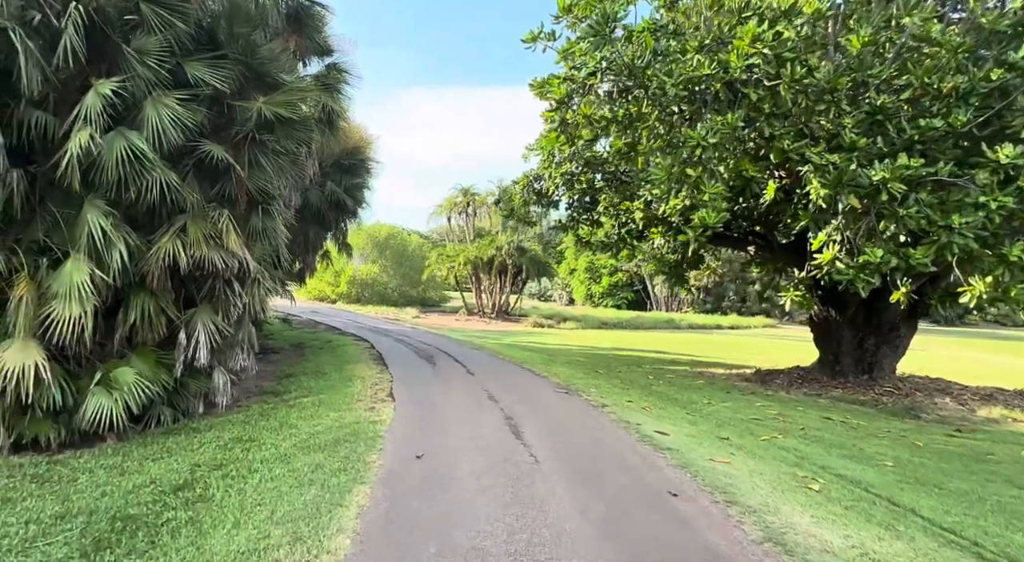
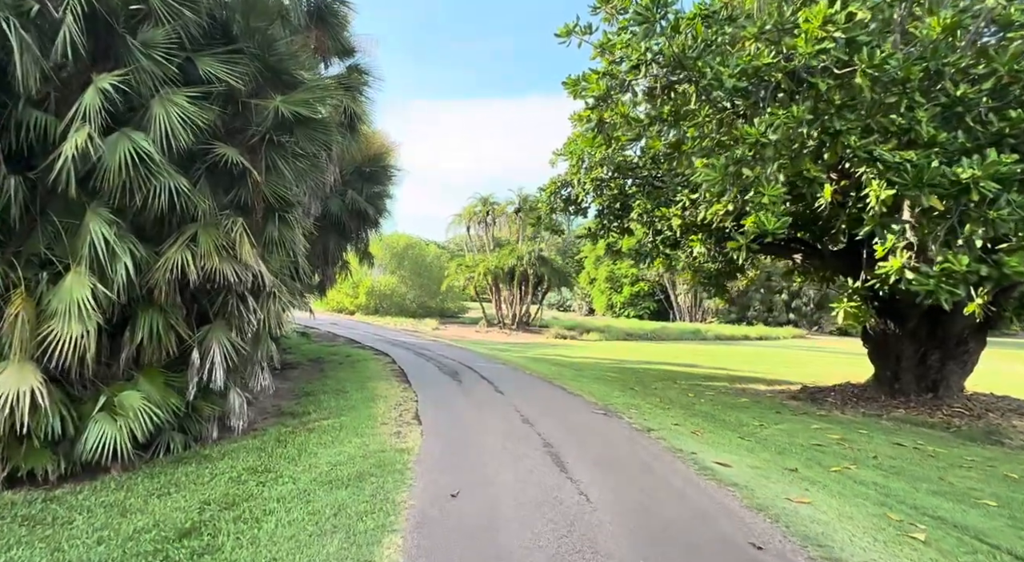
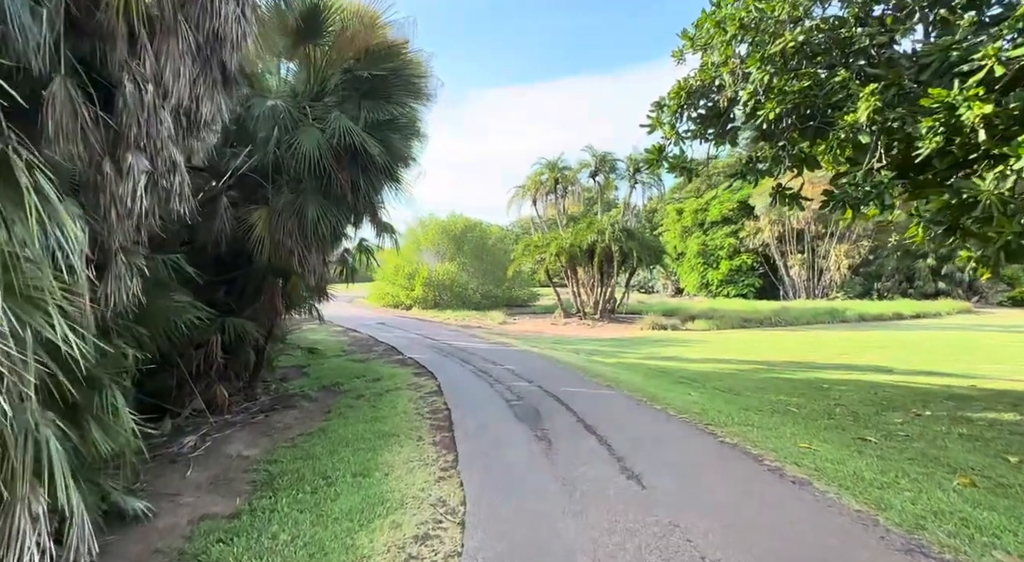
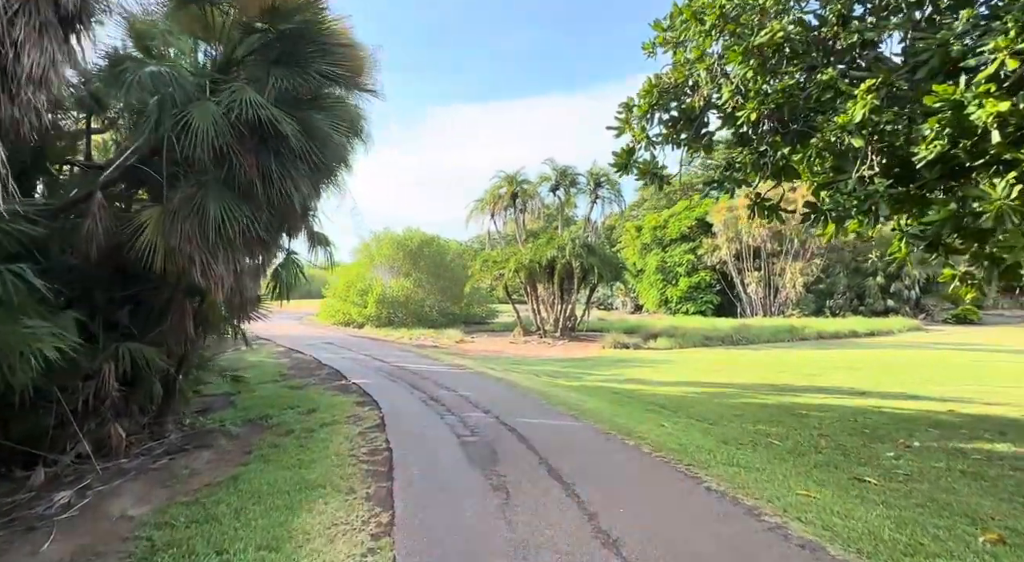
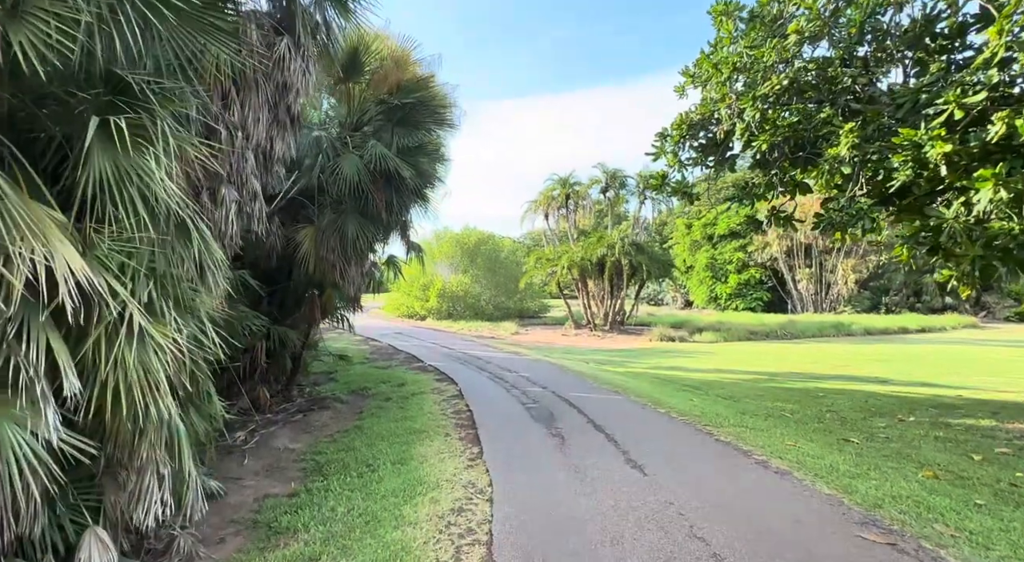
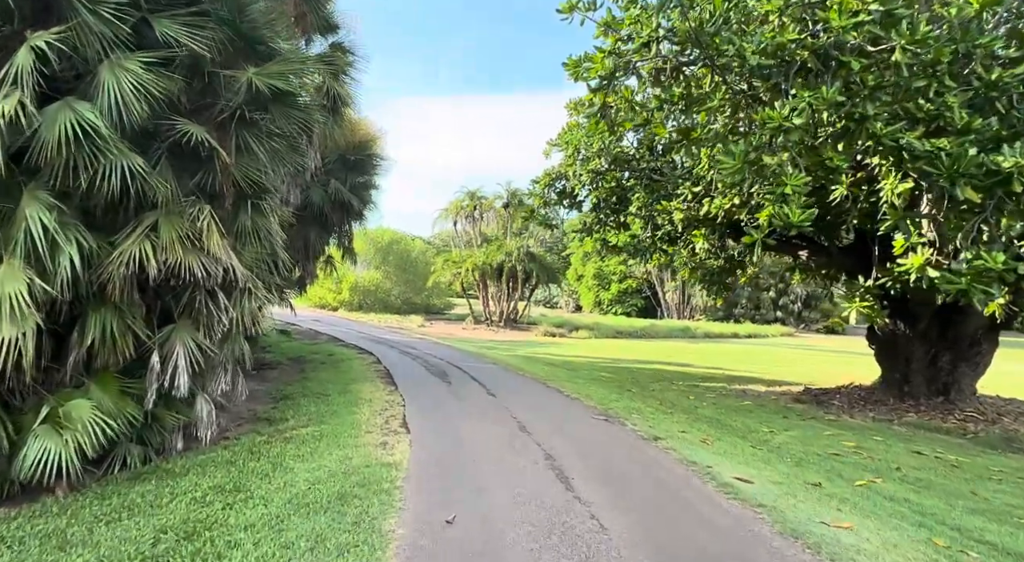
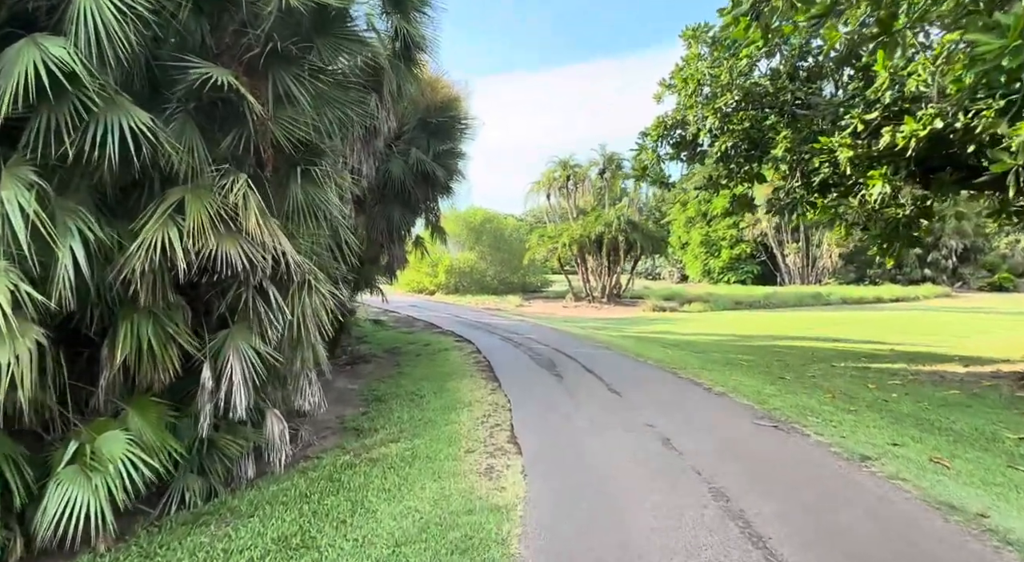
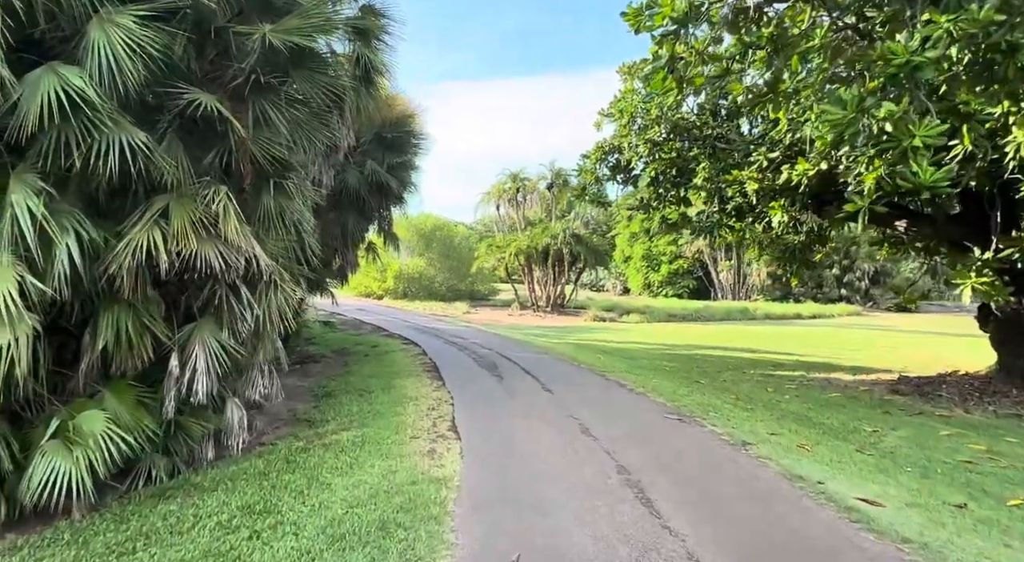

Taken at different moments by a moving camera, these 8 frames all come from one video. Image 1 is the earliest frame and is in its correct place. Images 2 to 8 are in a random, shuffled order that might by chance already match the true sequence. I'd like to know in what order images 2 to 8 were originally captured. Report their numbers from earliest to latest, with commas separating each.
2, 6, 8, 7, 5, 3, 4
